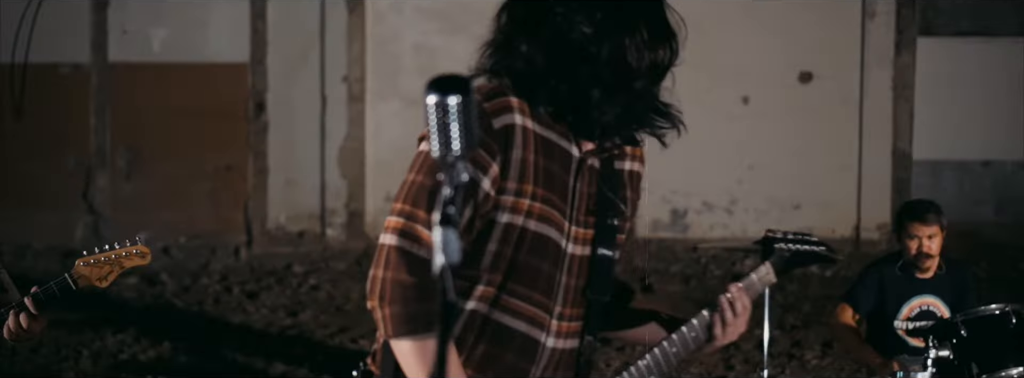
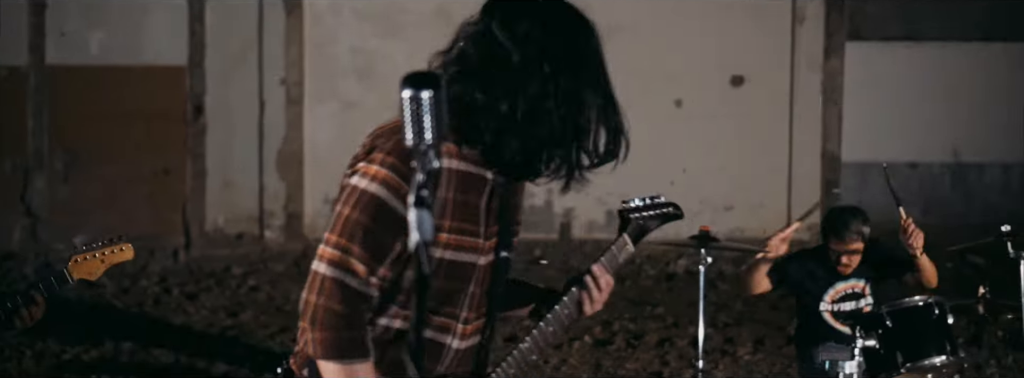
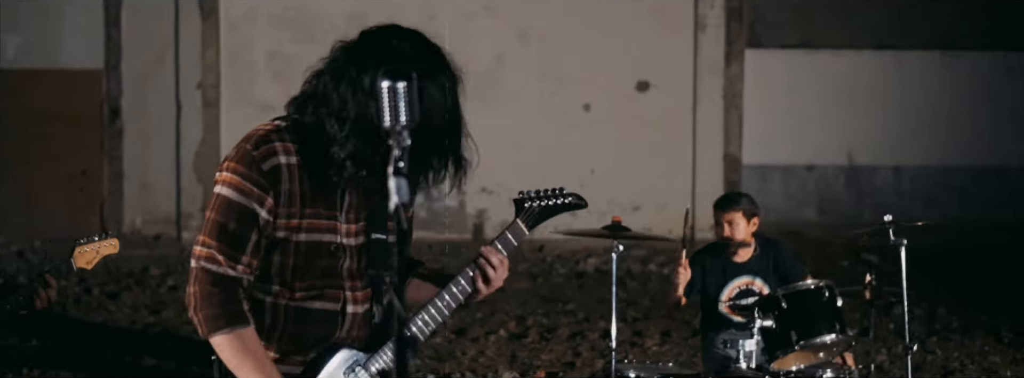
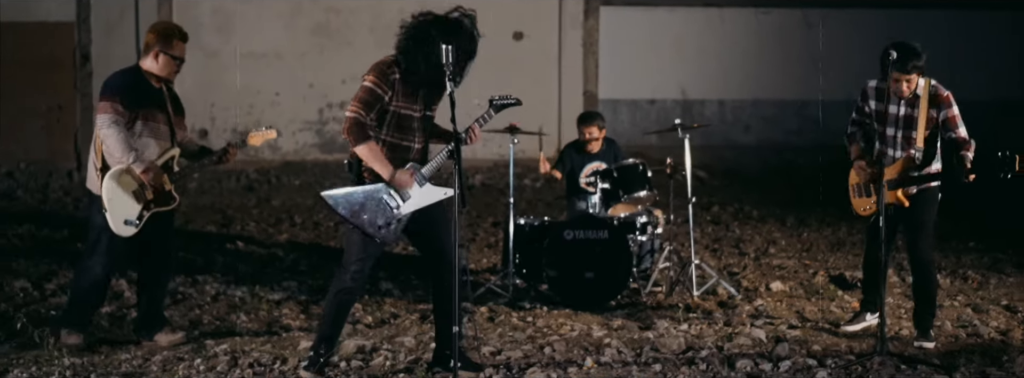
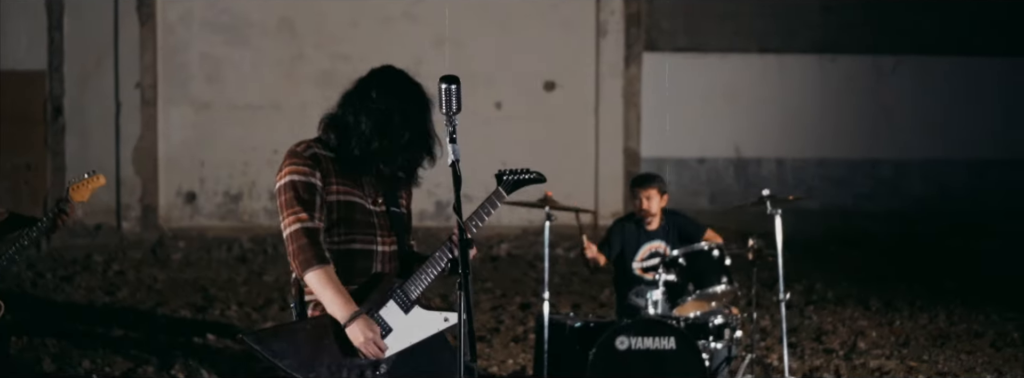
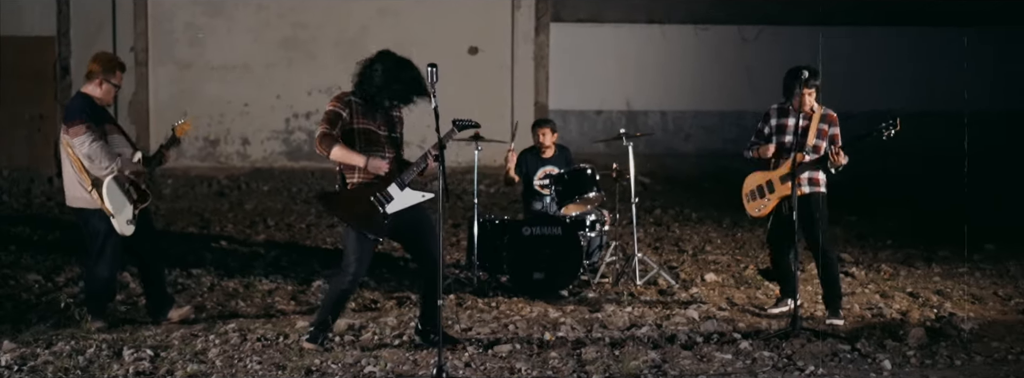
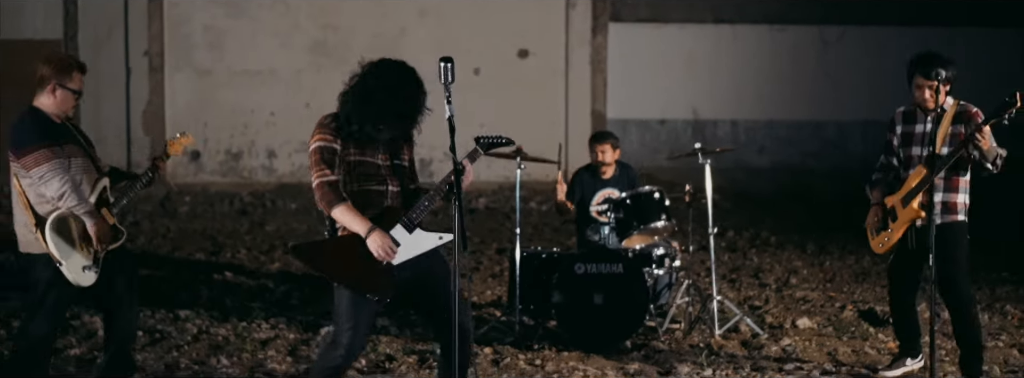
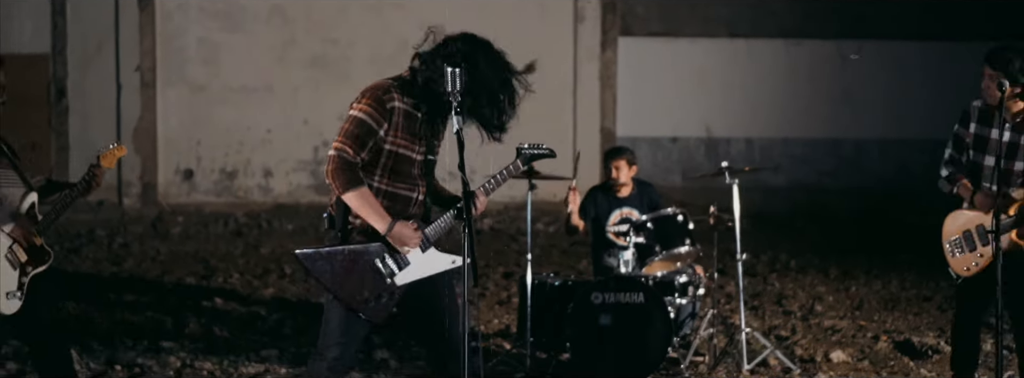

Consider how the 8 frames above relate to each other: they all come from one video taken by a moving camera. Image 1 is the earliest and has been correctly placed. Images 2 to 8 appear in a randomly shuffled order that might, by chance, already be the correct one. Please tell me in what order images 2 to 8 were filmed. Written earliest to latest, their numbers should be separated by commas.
2, 3, 5, 8, 7, 4, 6
